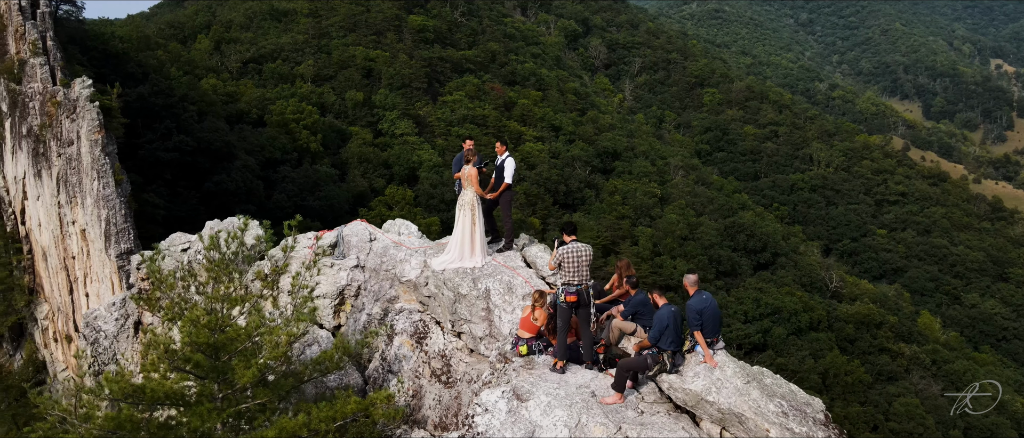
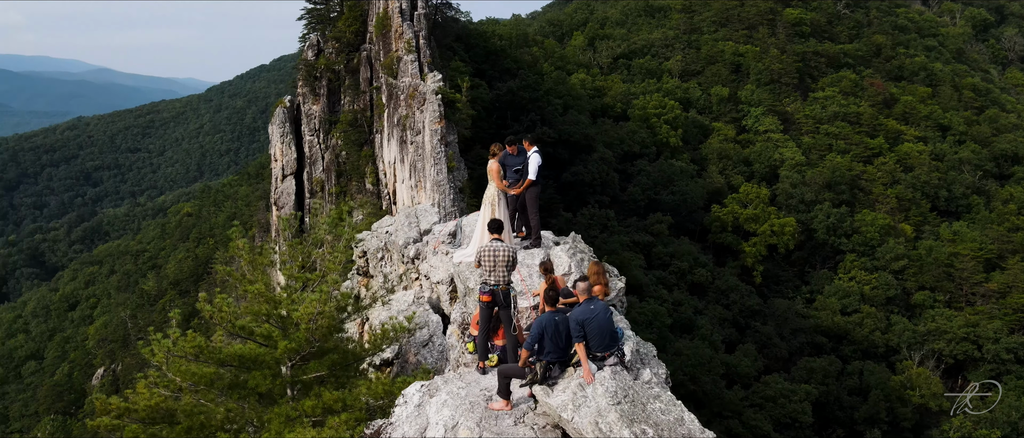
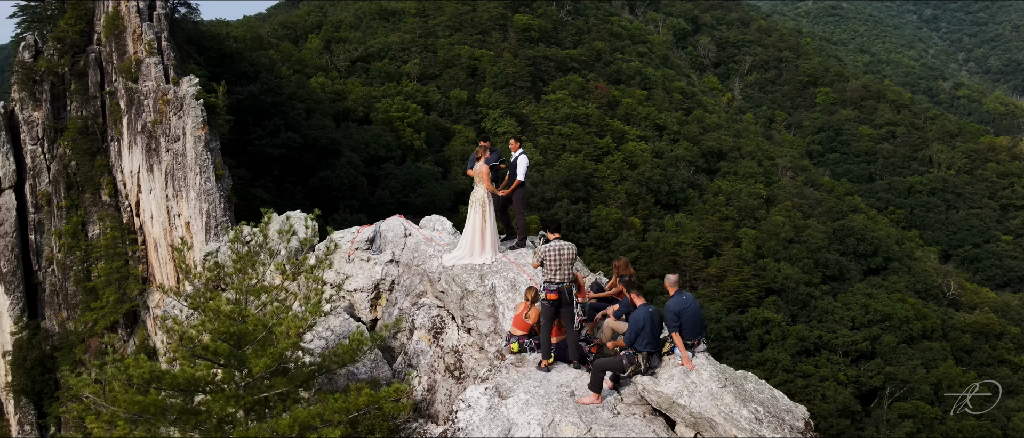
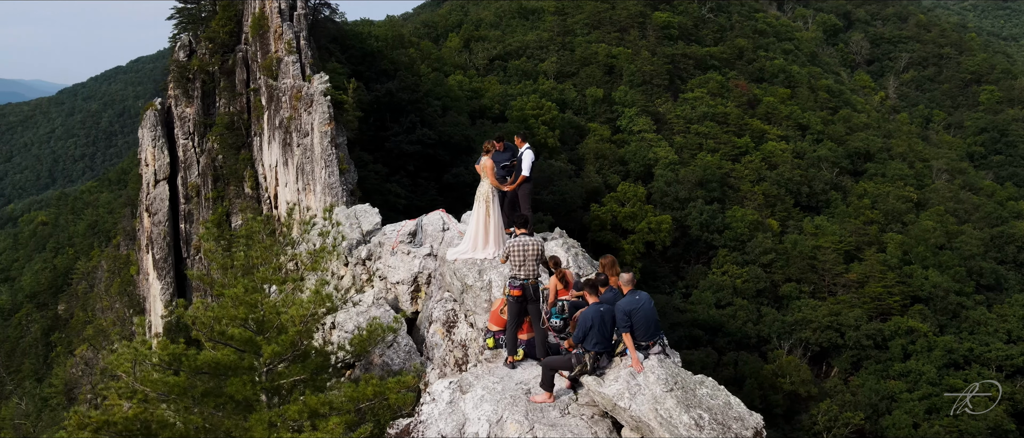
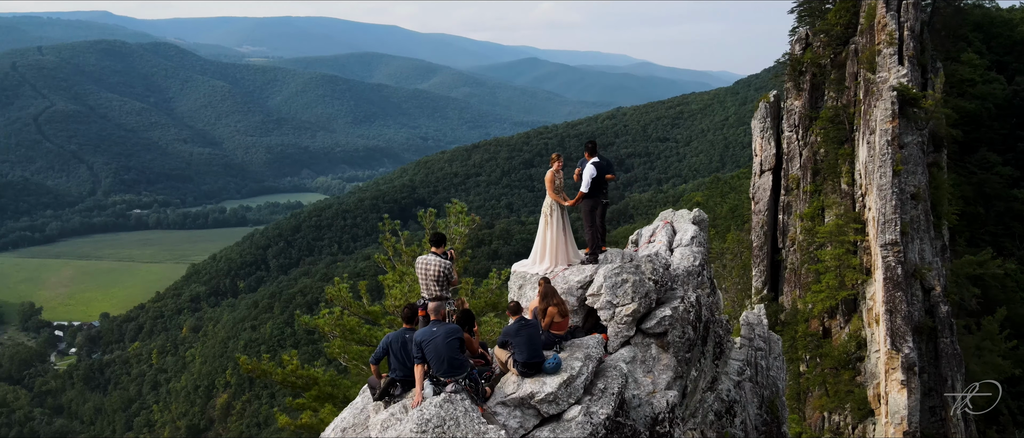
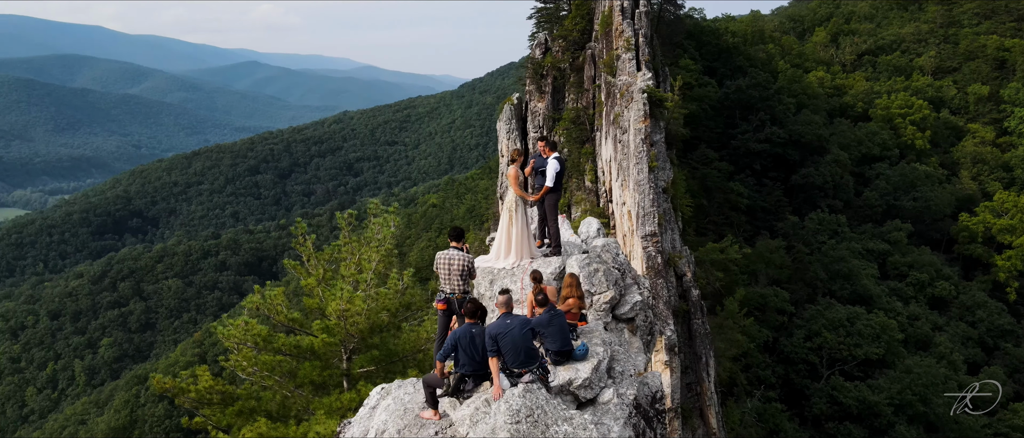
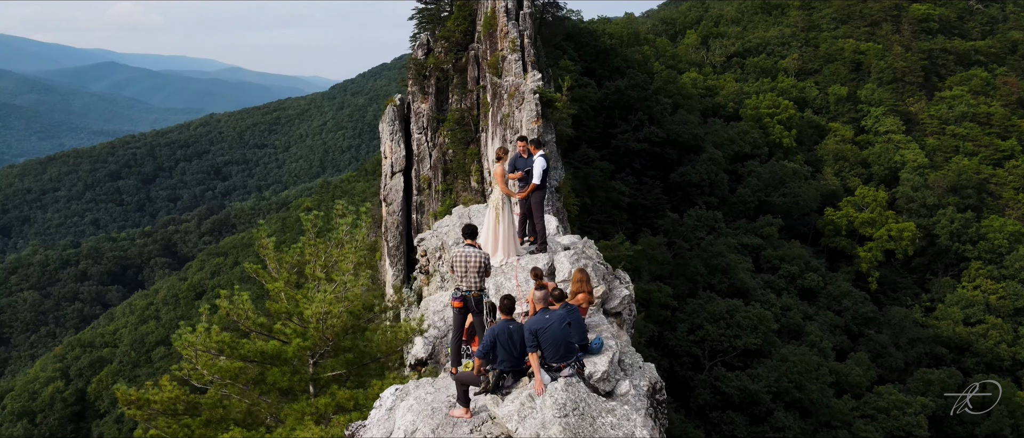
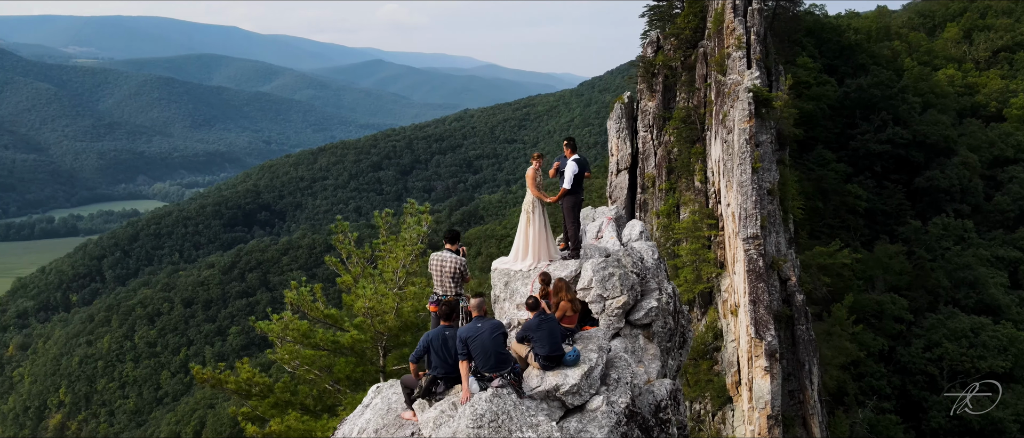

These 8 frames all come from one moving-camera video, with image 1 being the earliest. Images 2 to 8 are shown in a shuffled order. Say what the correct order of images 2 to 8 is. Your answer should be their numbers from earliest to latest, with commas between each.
3, 4, 2, 7, 6, 8, 5
